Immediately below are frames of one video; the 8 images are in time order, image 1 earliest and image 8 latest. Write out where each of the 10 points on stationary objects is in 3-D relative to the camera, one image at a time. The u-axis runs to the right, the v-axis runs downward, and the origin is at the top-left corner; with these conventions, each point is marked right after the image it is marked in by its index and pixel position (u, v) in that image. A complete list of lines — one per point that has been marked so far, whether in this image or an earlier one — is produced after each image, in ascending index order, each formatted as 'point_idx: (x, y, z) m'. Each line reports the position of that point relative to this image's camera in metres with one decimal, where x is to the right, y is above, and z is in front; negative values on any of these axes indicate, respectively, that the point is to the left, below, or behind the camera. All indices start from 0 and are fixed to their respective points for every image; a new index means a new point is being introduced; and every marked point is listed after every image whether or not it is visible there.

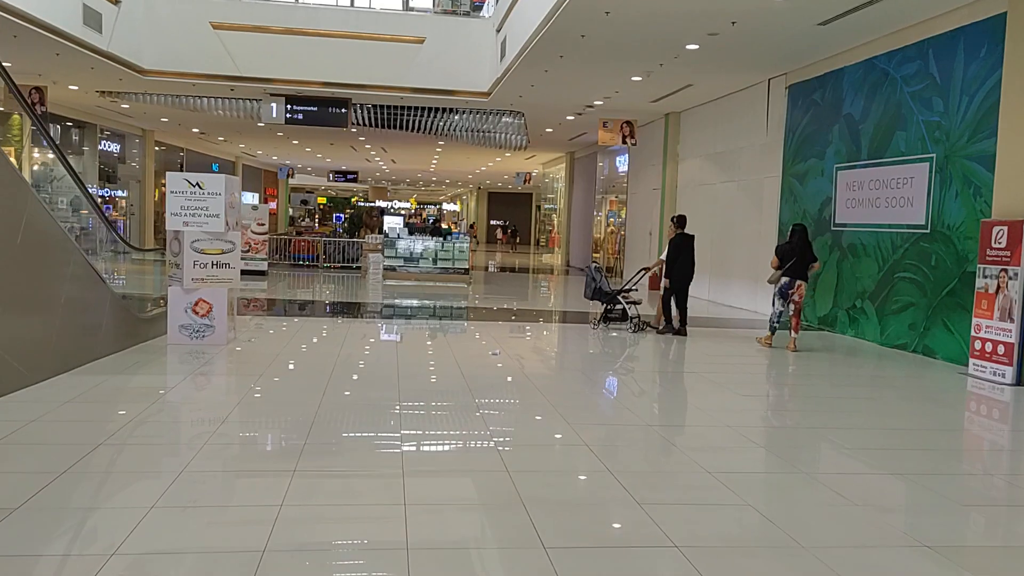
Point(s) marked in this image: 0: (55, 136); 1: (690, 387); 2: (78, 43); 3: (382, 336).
0: (-8.9, +3.0, +15.8) m
1: (+1.4, -0.7, +6.2) m
2: (-5.5, +3.1, +10.4) m
3: (-1.4, -0.5, +8.8) m
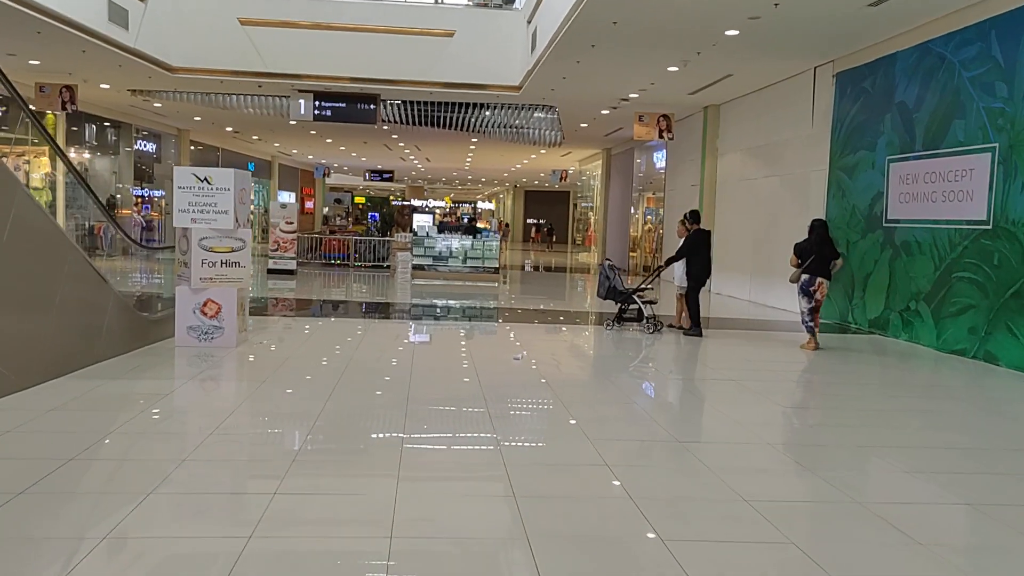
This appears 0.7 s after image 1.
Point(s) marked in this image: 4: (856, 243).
0: (-8.3, +3.0, +15.8) m
1: (+1.5, -0.7, +5.8) m
2: (-5.1, +3.1, +10.2) m
3: (-1.1, -0.5, +8.5) m
4: (+3.8, +0.5, +9.0) m
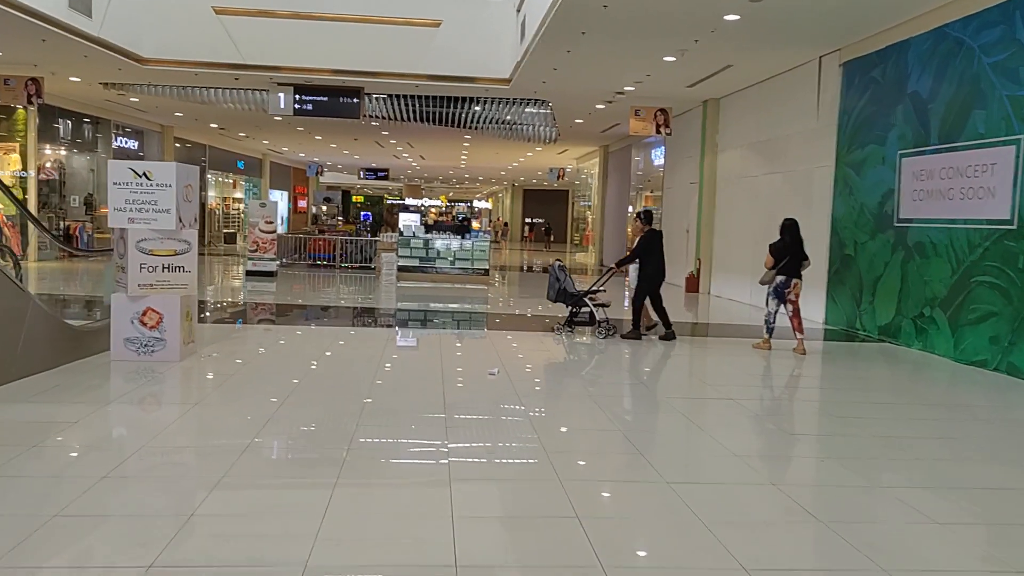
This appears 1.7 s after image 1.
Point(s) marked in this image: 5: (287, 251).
0: (-8.4, +2.9, +15.3) m
1: (+1.4, -0.8, +5.2) m
2: (-5.3, +3.1, +9.6) m
3: (-1.3, -0.5, +7.9) m
4: (+3.7, +0.5, +8.4) m
5: (-4.5, +0.8, +16.7) m
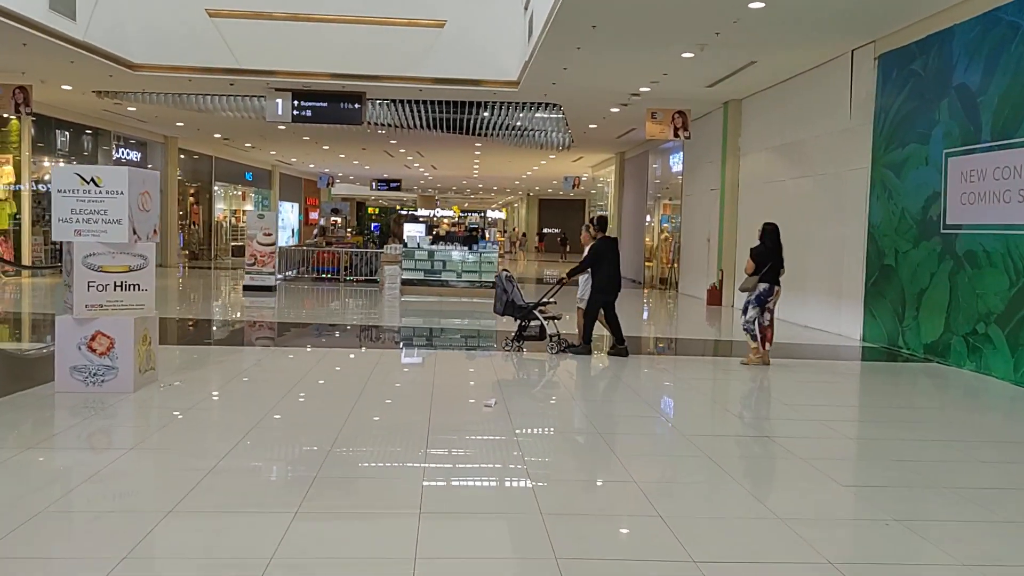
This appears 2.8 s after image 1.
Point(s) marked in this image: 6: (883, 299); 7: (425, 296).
0: (-8.2, +2.6, +14.8) m
1: (+1.4, -0.9, +4.4) m
2: (-5.2, +2.9, +9.1) m
3: (-1.2, -0.7, +7.2) m
4: (+3.7, +0.3, +7.7) m
5: (-4.3, +0.5, +16.1) m
6: (+3.7, -0.1, +8.1) m
7: (-1.4, -0.1, +13.5) m
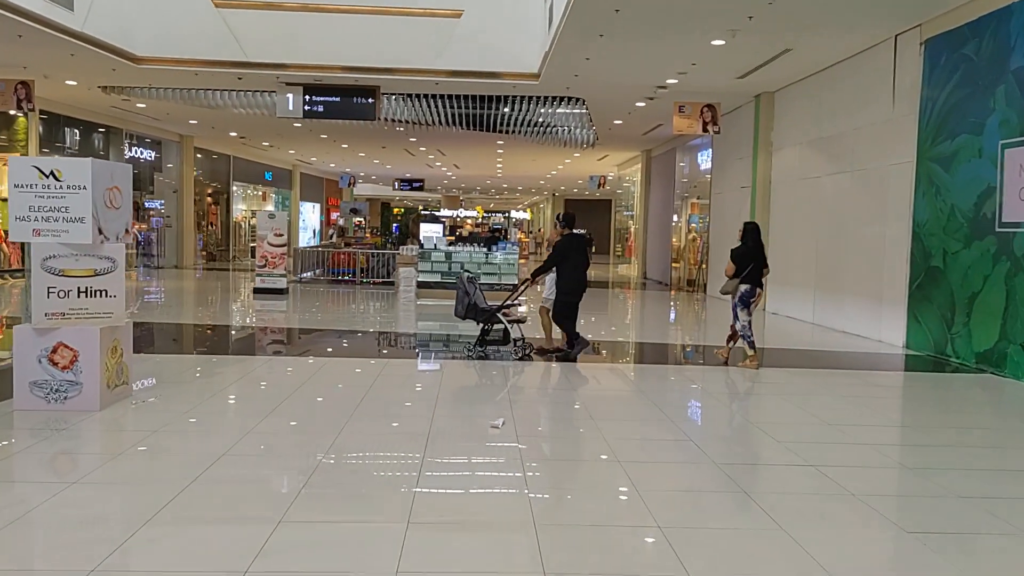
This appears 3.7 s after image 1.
0: (-7.8, +2.6, +14.6) m
1: (+1.4, -0.9, +3.9) m
2: (-5.0, +2.8, +8.8) m
3: (-1.1, -0.7, +6.7) m
4: (+3.8, +0.3, +7.0) m
5: (-3.9, +0.4, +15.7) m
6: (+3.8, -0.1, +7.5) m
7: (-1.1, -0.2, +13.0) m
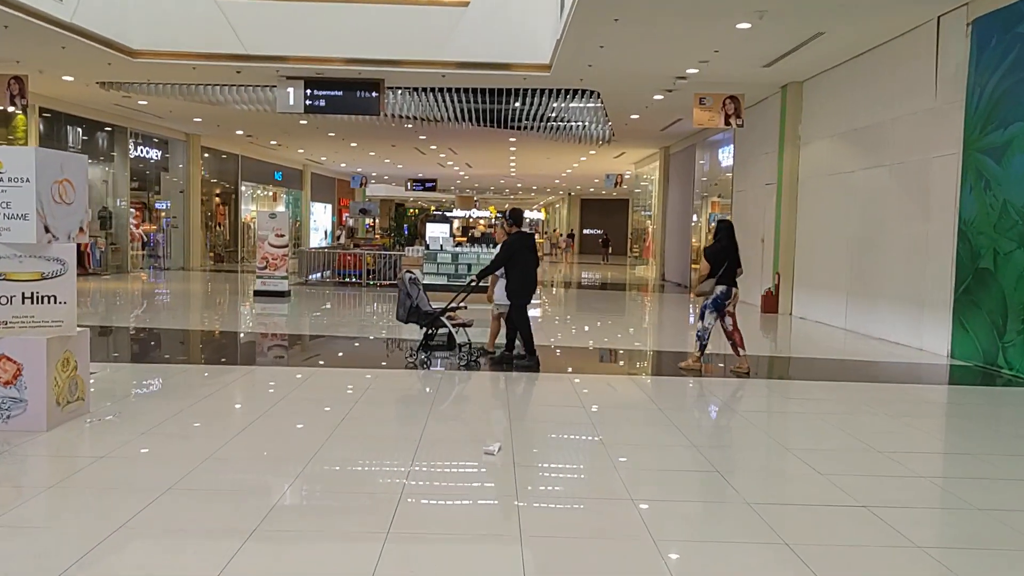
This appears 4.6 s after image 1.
0: (-7.6, +2.6, +14.2) m
1: (+1.4, -0.9, +3.3) m
2: (-4.9, +2.8, +8.3) m
3: (-1.0, -0.7, +6.2) m
4: (+3.9, +0.3, +6.4) m
5: (-3.6, +0.4, +15.2) m
6: (+3.9, -0.2, +6.9) m
7: (-0.9, -0.2, +12.4) m
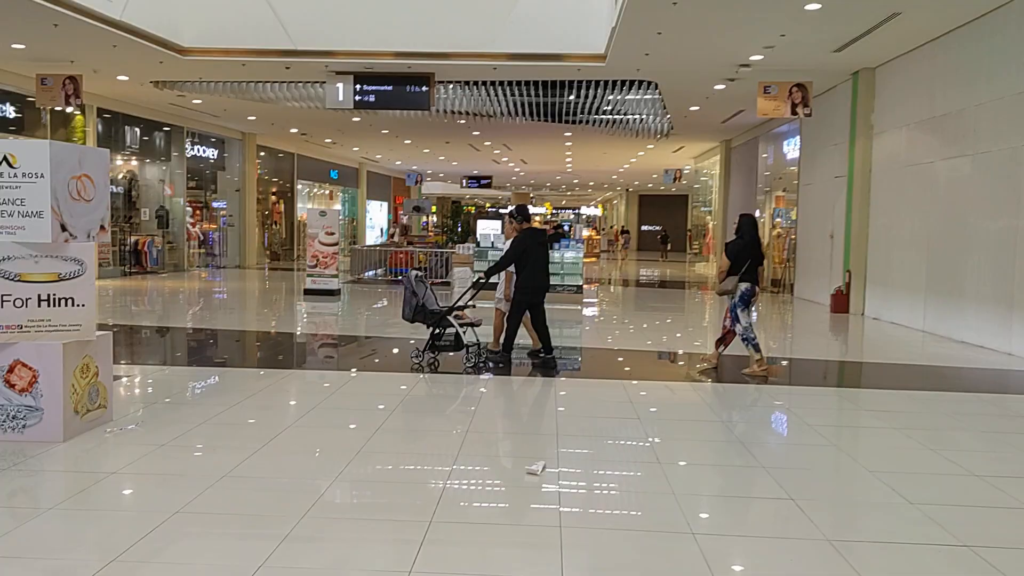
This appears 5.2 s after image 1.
0: (-6.7, +2.6, +14.3) m
1: (+1.5, -1.0, +2.8) m
2: (-4.4, +2.8, +8.3) m
3: (-0.7, -0.7, +5.9) m
4: (+4.3, +0.3, +5.8) m
5: (-2.6, +0.4, +15.1) m
6: (+4.3, -0.2, +6.2) m
7: (-0.1, -0.2, +12.1) m
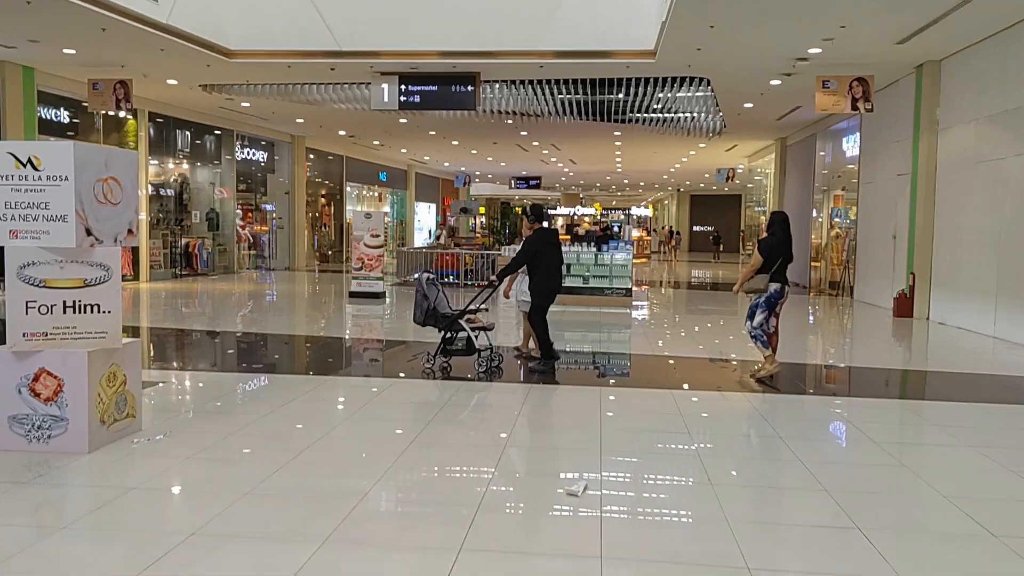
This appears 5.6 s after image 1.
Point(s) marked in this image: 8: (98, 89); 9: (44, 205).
0: (-5.8, +2.6, +14.5) m
1: (+1.6, -1.0, +2.5) m
2: (-4.0, +2.8, +8.3) m
3: (-0.4, -0.7, +5.7) m
4: (+4.6, +0.2, +5.3) m
5: (-1.7, +0.4, +15.0) m
6: (+4.6, -0.2, +5.7) m
7: (+0.6, -0.2, +11.9) m
8: (-5.4, +2.6, +10.6) m
9: (-1.9, +0.3, +3.4) m
